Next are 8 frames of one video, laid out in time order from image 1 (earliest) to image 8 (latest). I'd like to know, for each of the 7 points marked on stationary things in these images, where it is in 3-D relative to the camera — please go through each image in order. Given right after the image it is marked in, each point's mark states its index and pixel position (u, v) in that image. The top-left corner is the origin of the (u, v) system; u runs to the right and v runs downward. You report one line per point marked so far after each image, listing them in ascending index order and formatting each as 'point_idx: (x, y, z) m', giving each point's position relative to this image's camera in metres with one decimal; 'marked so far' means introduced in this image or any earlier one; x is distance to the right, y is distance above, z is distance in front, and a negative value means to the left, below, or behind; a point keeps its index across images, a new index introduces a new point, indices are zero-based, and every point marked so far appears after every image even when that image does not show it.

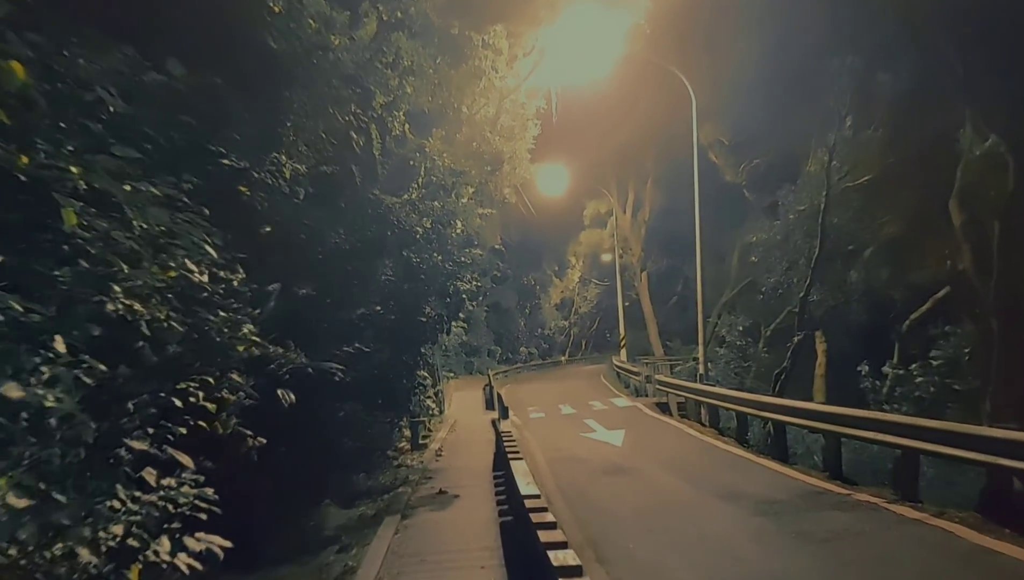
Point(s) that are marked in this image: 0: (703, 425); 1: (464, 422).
0: (+4.1, -2.8, +17.7) m
1: (-1.2, -3.2, +20.1) m
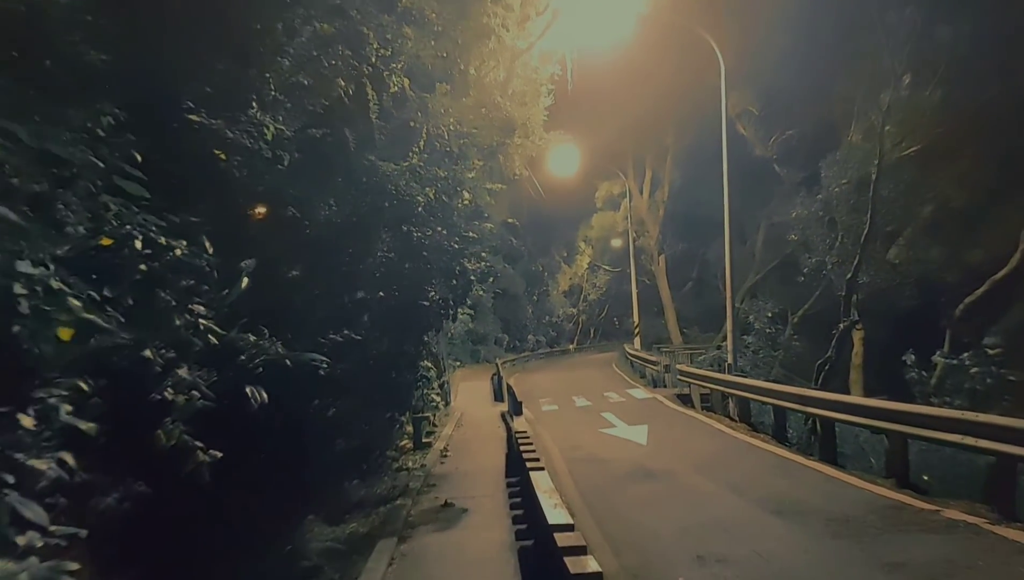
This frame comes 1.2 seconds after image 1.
0: (+4.3, -2.5, +16.2) m
1: (-0.9, -2.9, +18.6) m
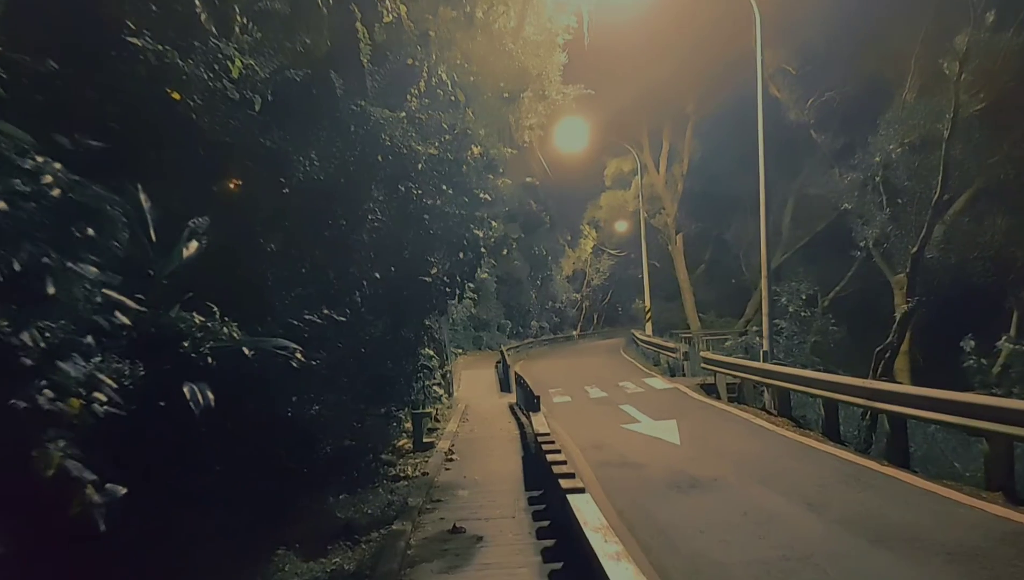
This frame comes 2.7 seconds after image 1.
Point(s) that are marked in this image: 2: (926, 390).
0: (+4.5, -2.1, +14.5) m
1: (-0.7, -2.4, +16.9) m
2: (+4.7, -1.1, +9.5) m
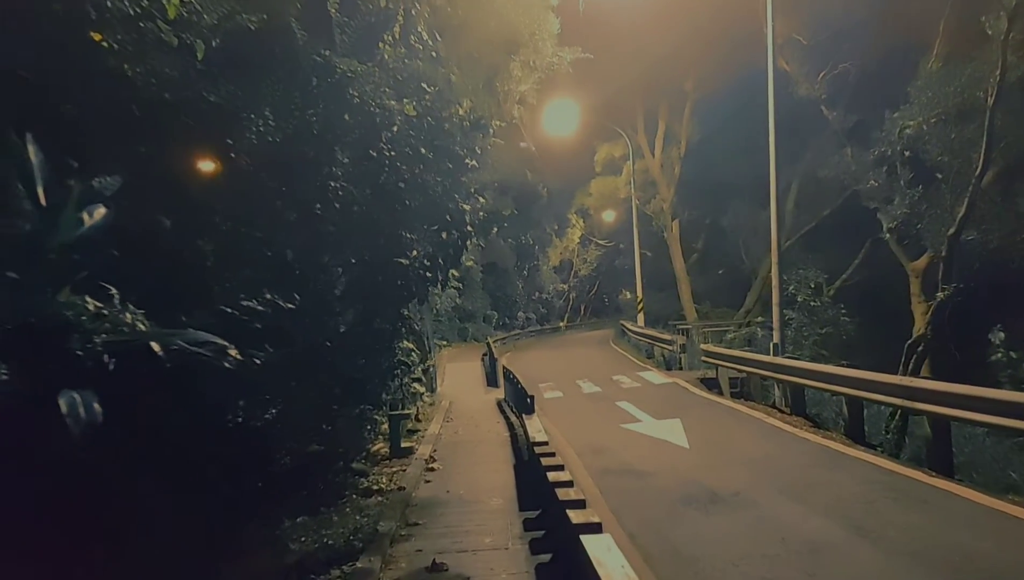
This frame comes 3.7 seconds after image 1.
0: (+4.3, -1.9, +13.3) m
1: (-1.0, -2.2, +15.6) m
2: (+4.6, -1.0, +8.3) m
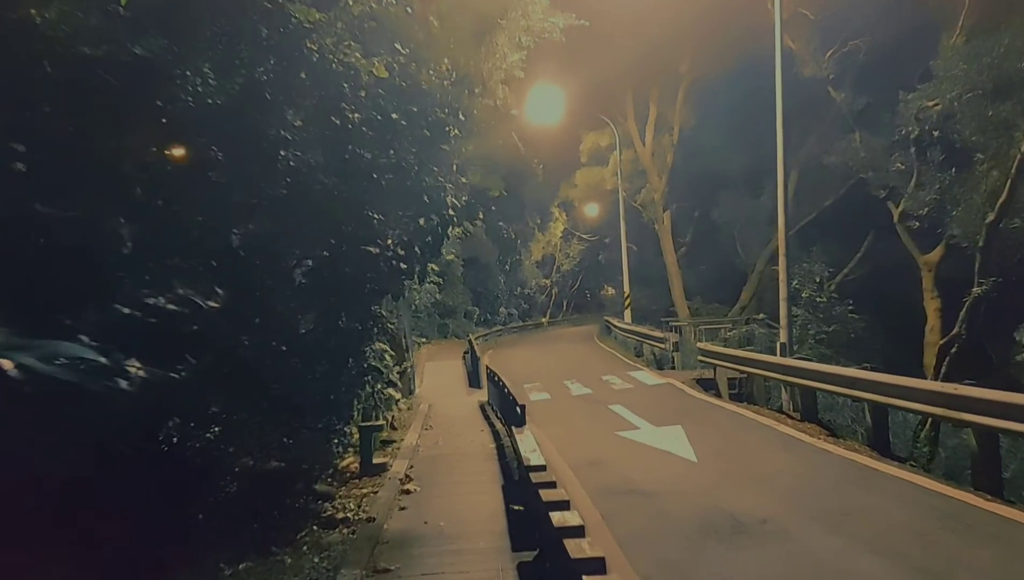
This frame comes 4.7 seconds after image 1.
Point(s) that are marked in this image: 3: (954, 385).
0: (+4.1, -1.8, +12.3) m
1: (-1.2, -2.1, +14.4) m
2: (+4.5, -0.9, +7.2) m
3: (+4.4, -0.9, +8.2) m
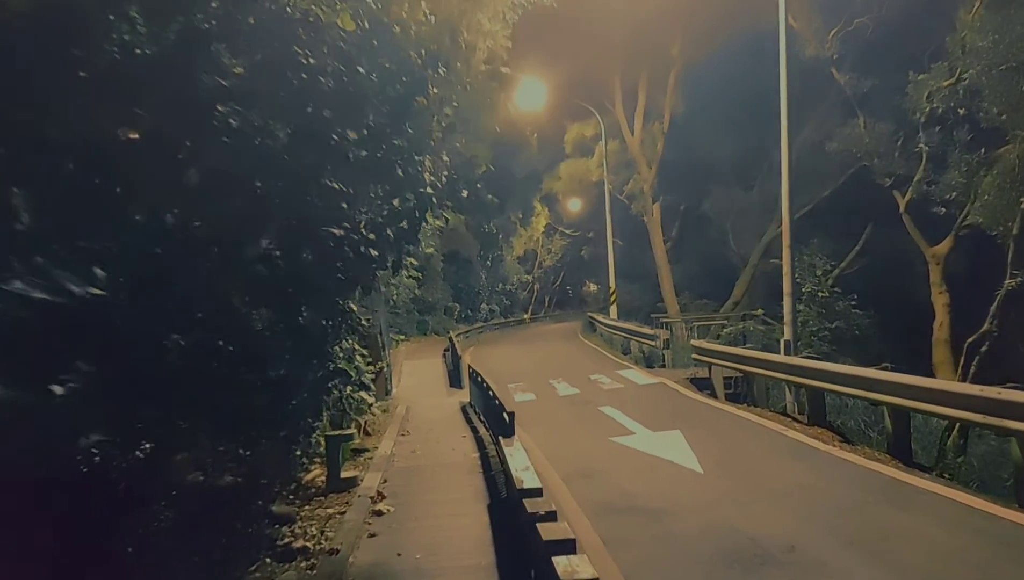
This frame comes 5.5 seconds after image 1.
0: (+3.9, -1.8, +11.4) m
1: (-1.5, -2.0, +13.5) m
2: (+4.4, -0.9, +6.4) m
3: (+4.3, -0.9, +7.4) m
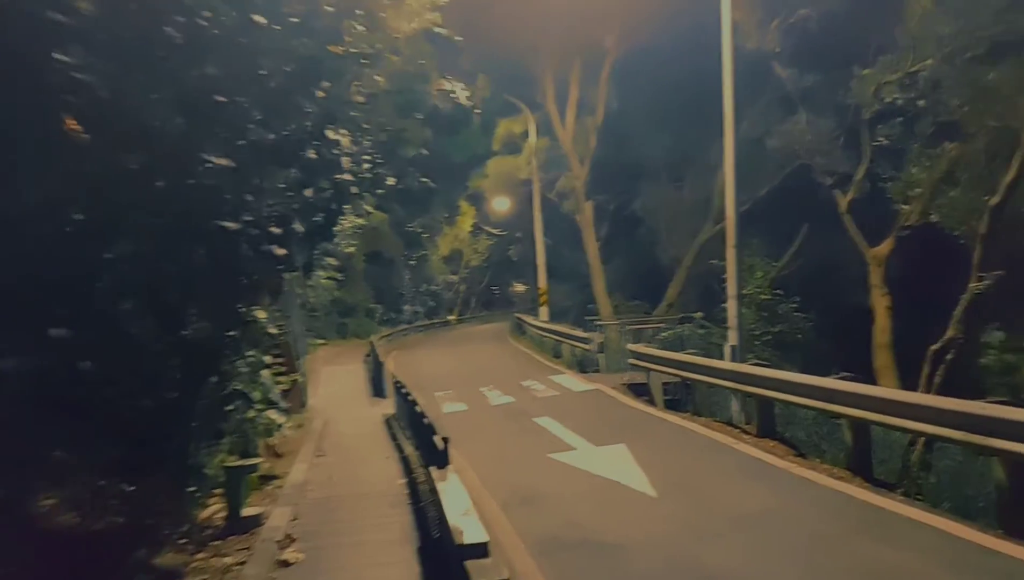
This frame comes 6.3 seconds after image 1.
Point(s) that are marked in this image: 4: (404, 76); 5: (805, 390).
0: (+3.0, -1.8, +10.8) m
1: (-2.5, -2.1, +12.3) m
2: (+4.0, -0.9, +5.8) m
3: (+3.7, -0.9, +6.8) m
4: (-1.7, +3.2, +12.4) m
5: (+3.3, -1.1, +9.1) m
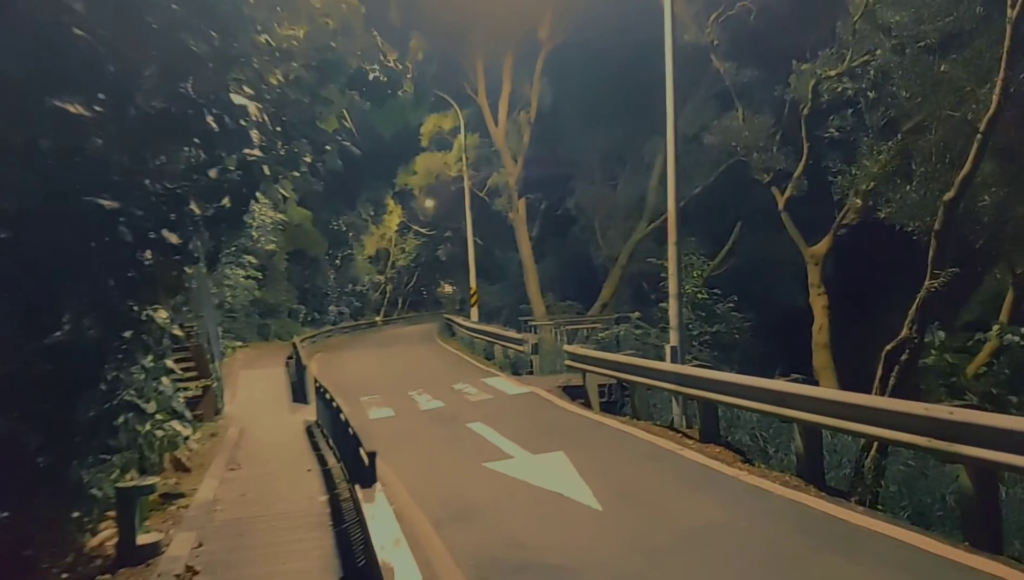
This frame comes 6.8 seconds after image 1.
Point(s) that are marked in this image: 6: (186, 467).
0: (+2.2, -1.8, +10.3) m
1: (-3.5, -2.0, +11.4) m
2: (+3.6, -0.9, +5.5) m
3: (+3.3, -0.9, +6.4) m
4: (-2.6, +3.2, +11.5) m
5: (+2.6, -1.1, +8.7) m
6: (-3.4, -1.9, +9.0) m
